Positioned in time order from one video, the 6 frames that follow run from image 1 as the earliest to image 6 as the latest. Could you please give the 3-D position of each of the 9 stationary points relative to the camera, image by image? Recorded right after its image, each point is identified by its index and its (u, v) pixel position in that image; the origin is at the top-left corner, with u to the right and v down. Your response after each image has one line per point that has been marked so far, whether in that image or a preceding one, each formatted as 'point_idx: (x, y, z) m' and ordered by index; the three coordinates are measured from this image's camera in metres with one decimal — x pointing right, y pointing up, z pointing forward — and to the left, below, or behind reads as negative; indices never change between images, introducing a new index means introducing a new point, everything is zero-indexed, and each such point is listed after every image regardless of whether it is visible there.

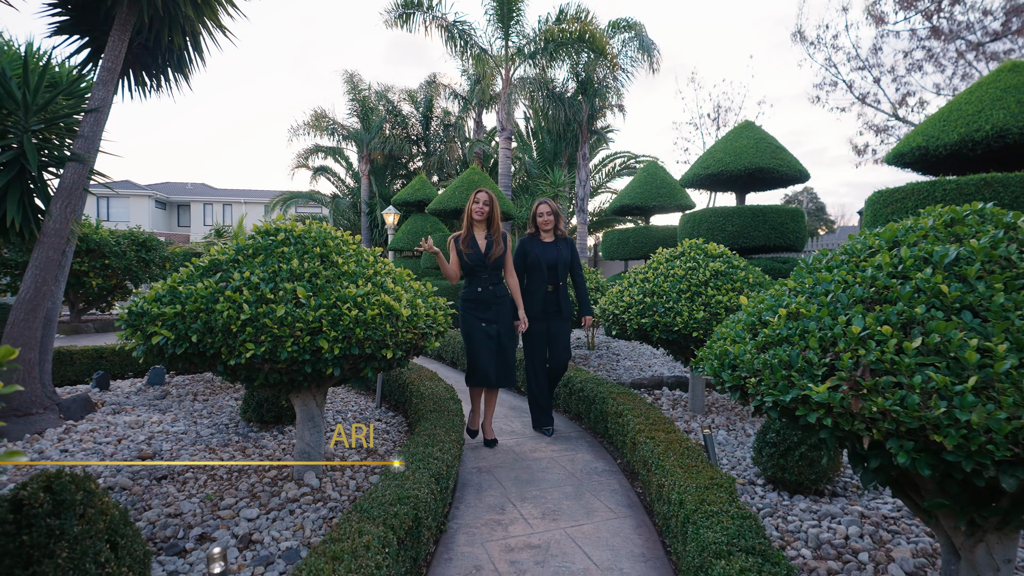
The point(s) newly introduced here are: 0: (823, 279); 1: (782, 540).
0: (+1.2, +0.1, +2.0) m
1: (+1.4, -1.3, +2.7) m
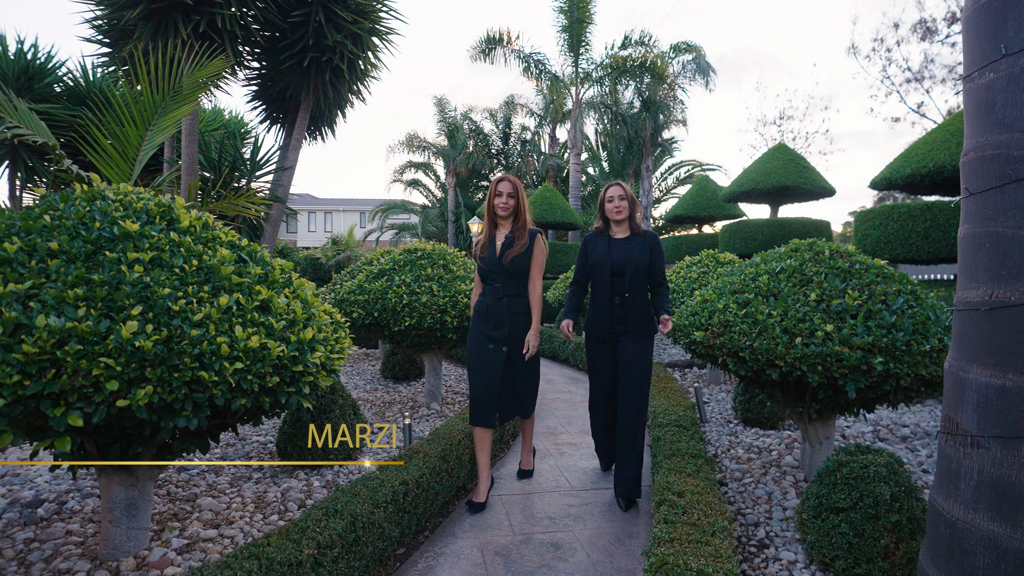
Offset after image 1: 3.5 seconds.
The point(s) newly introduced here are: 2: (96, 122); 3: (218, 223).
0: (+1.5, +0.1, +3.7) m
1: (+1.8, -1.3, +4.4) m
2: (-3.5, +1.4, +4.6) m
3: (-1.6, +0.3, +2.9) m
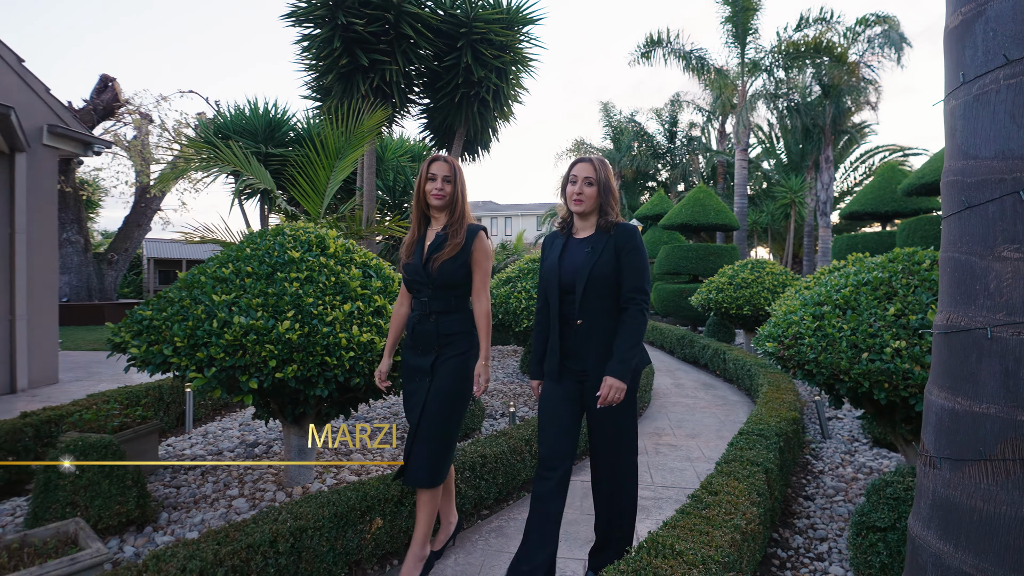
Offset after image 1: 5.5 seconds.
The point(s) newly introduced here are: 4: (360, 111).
0: (+2.0, 0.0, +3.6) m
1: (+2.5, -1.4, +4.2) m
2: (-2.4, +1.4, +6.1) m
3: (-1.1, +0.3, +3.8) m
4: (-1.9, +2.2, +6.6) m
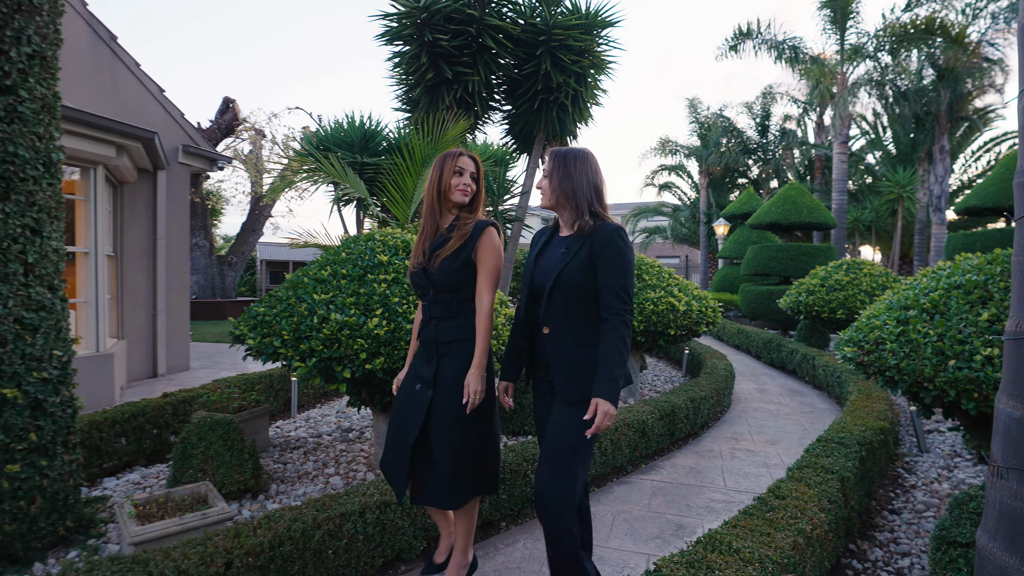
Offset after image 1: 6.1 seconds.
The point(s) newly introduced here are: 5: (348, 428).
0: (+2.5, 0.0, +3.4) m
1: (+3.1, -1.4, +3.9) m
2: (-1.5, +1.4, +6.6) m
3: (-0.6, +0.3, +4.1) m
4: (-0.9, +2.2, +7.0) m
5: (-1.5, -1.3, +5.0) m
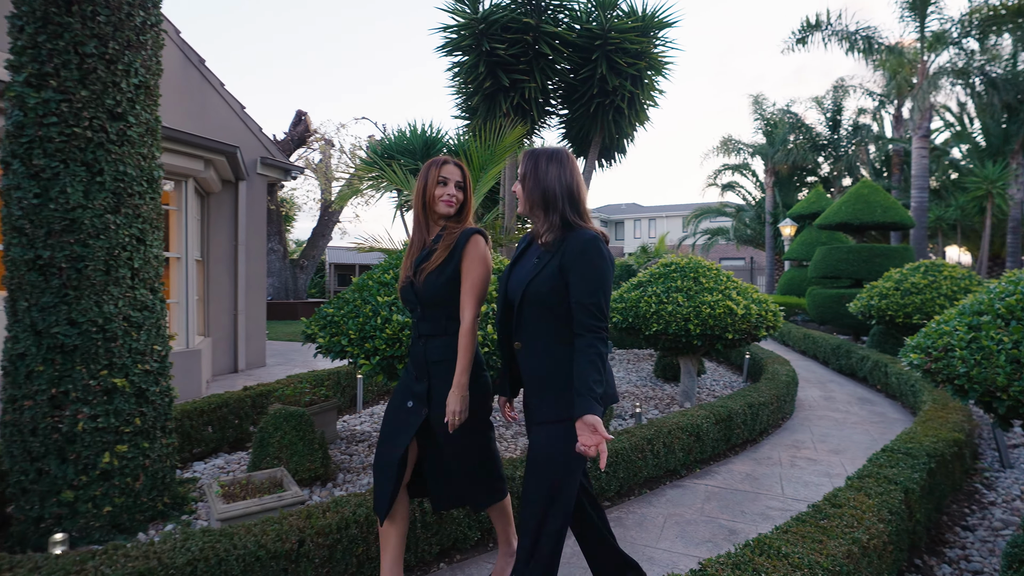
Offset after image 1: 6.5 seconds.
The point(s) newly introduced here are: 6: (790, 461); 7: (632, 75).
0: (+2.8, -0.1, +3.3) m
1: (+3.4, -1.4, +3.6) m
2: (-0.8, +1.3, +6.8) m
3: (-0.1, +0.3, +4.3) m
4: (-0.1, +2.1, +7.2) m
5: (-1.0, -1.3, +5.3) m
6: (+2.4, -1.5, +4.5) m
7: (+1.7, +3.0, +7.6) m
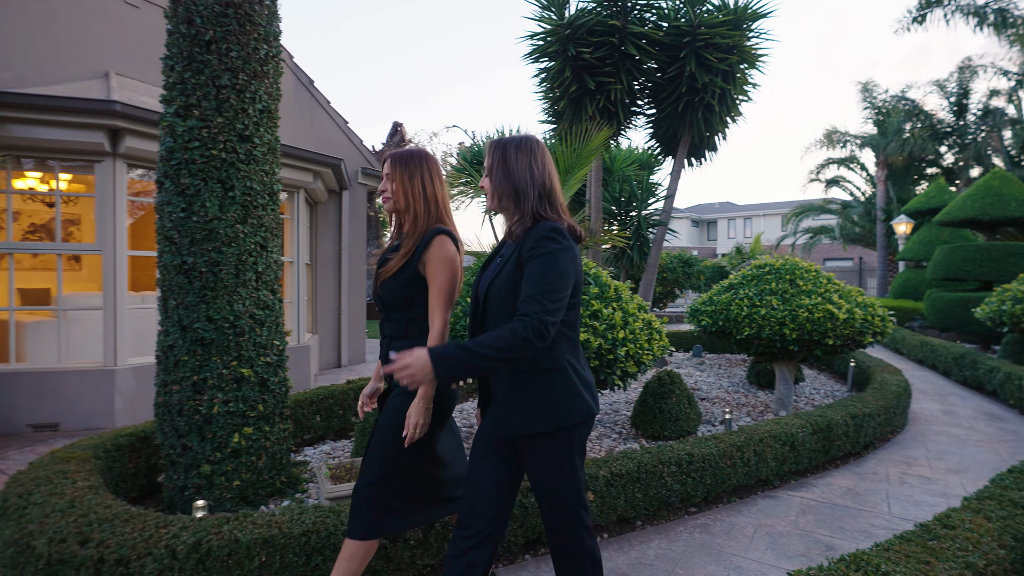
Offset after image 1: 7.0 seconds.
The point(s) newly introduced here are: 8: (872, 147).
0: (+3.3, -0.1, +2.9) m
1: (+4.0, -1.4, +3.2) m
2: (+0.3, +1.3, +7.0) m
3: (+0.6, +0.2, +4.4) m
4: (+1.0, +2.1, +7.2) m
5: (-0.2, -1.4, +5.5) m
6: (+3.1, -1.5, +4.2) m
7: (+2.9, +3.0, +7.4) m
8: (+12.7, +5.0, +18.8) m
